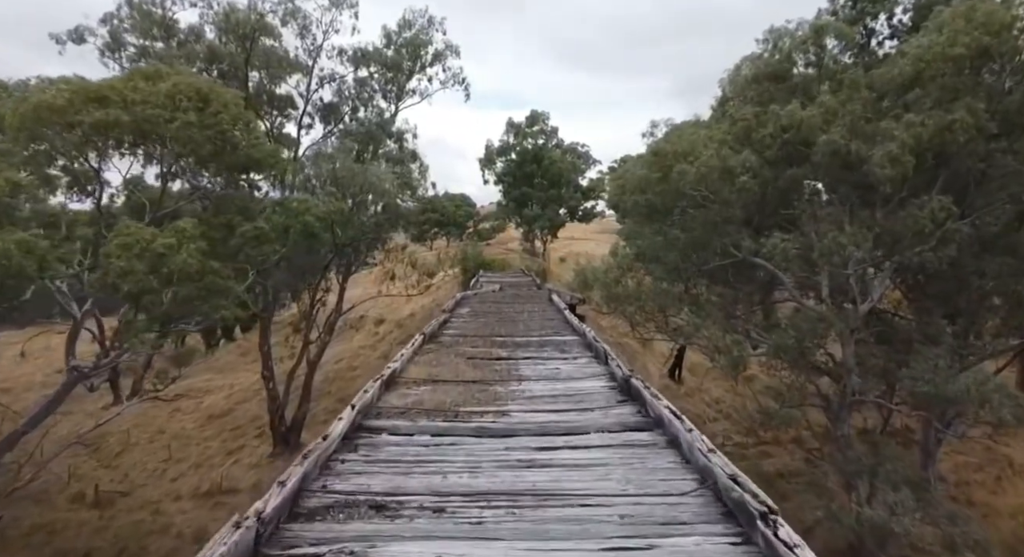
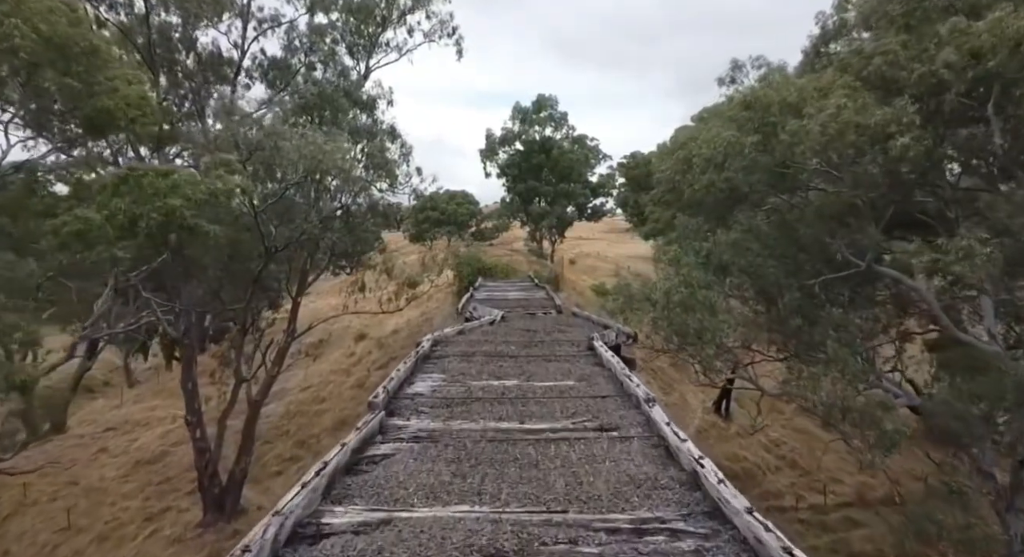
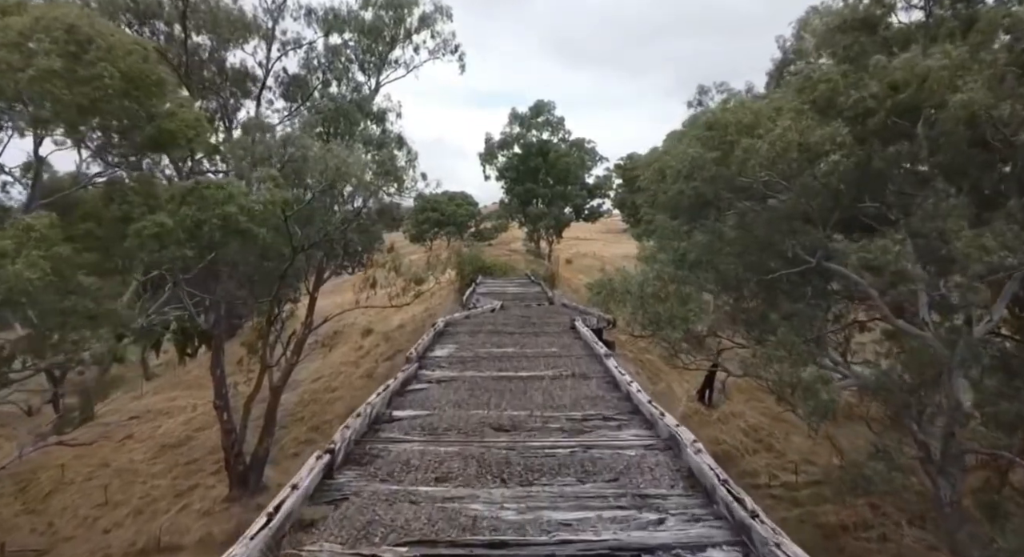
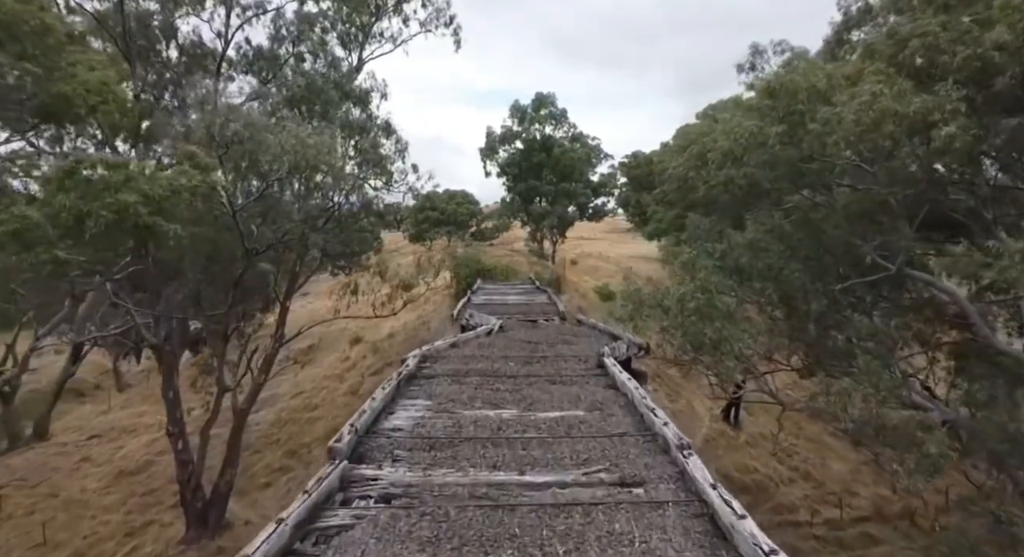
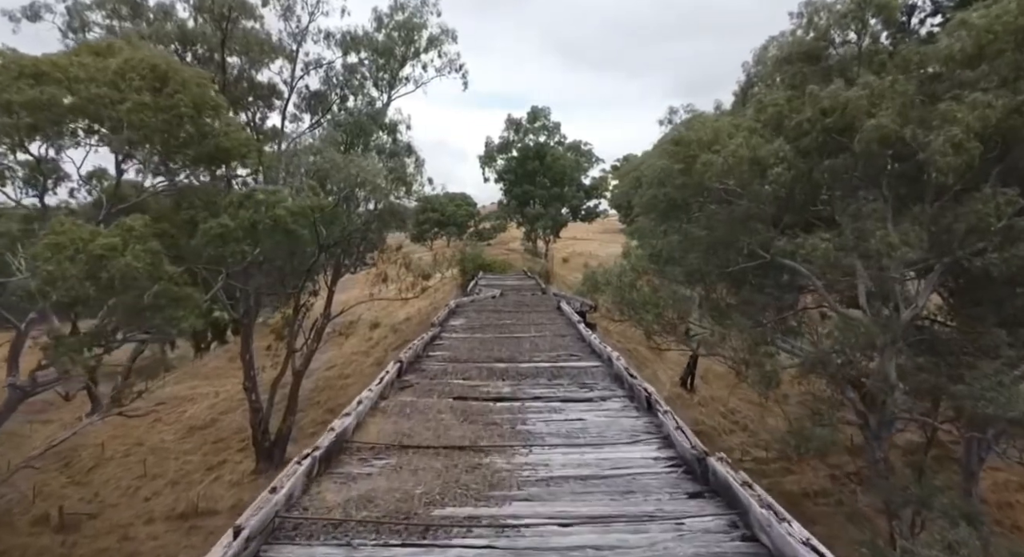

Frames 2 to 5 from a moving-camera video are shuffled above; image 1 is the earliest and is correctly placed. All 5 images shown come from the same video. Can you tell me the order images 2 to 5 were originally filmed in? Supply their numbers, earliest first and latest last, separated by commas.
5, 3, 2, 4
